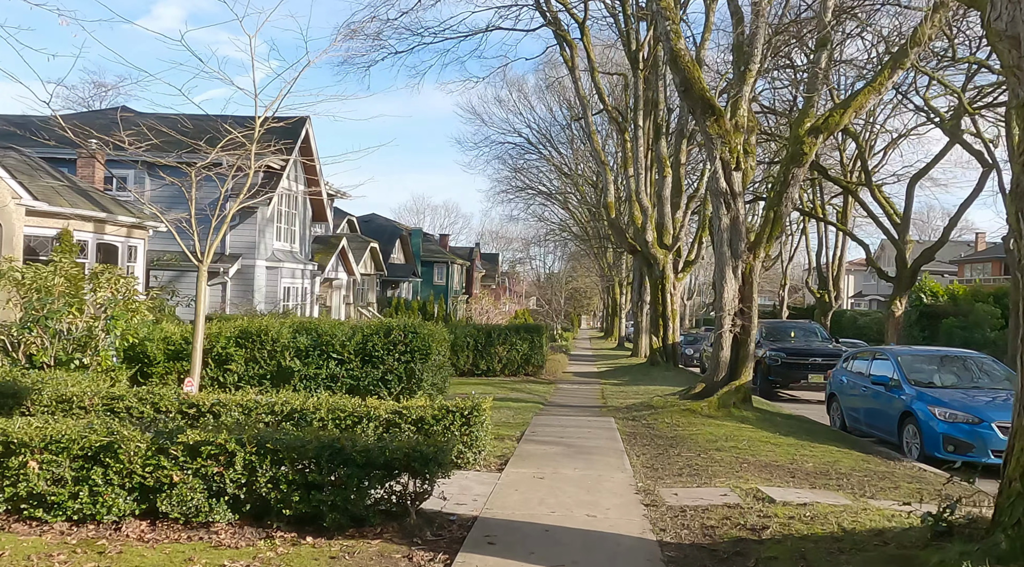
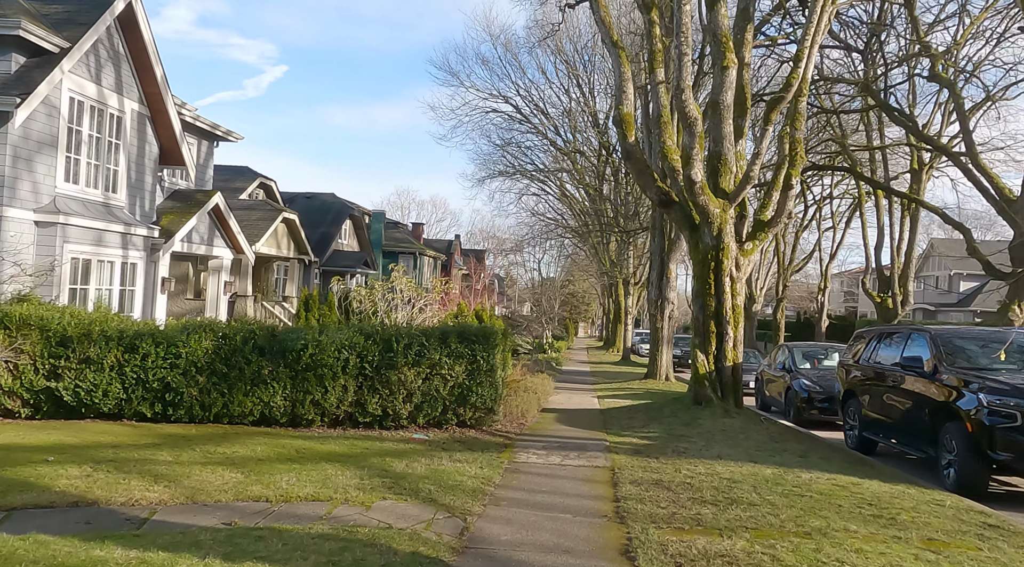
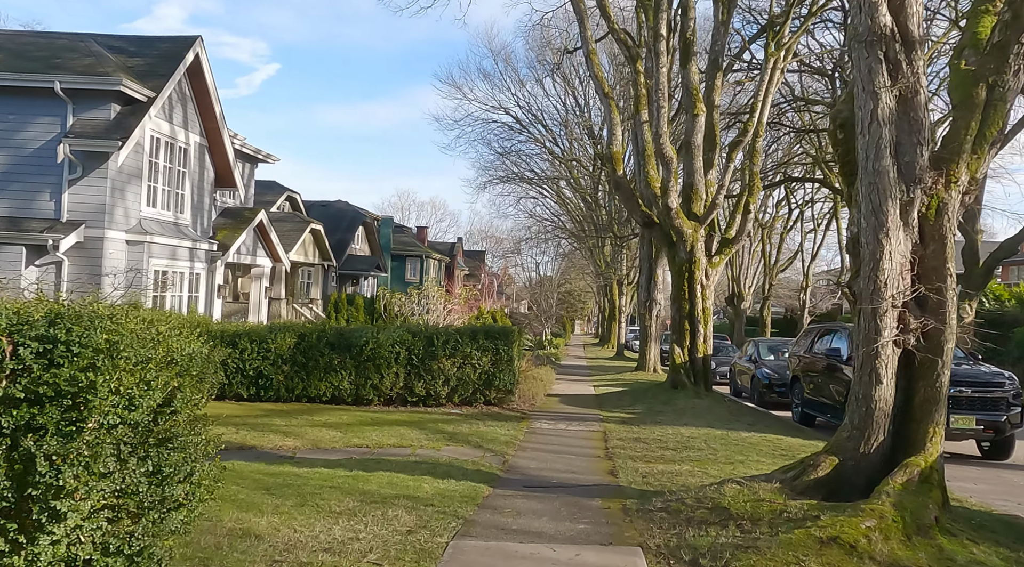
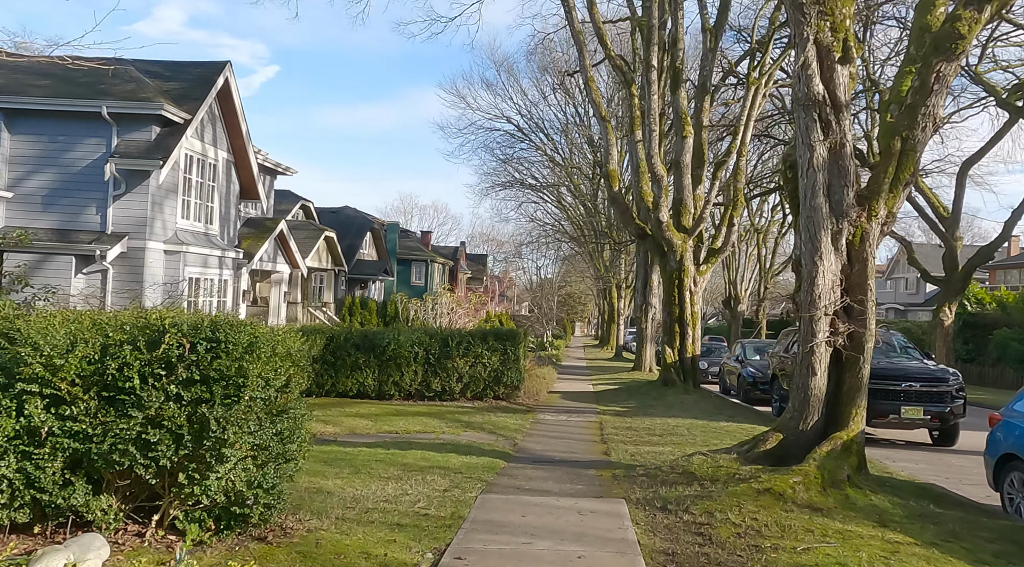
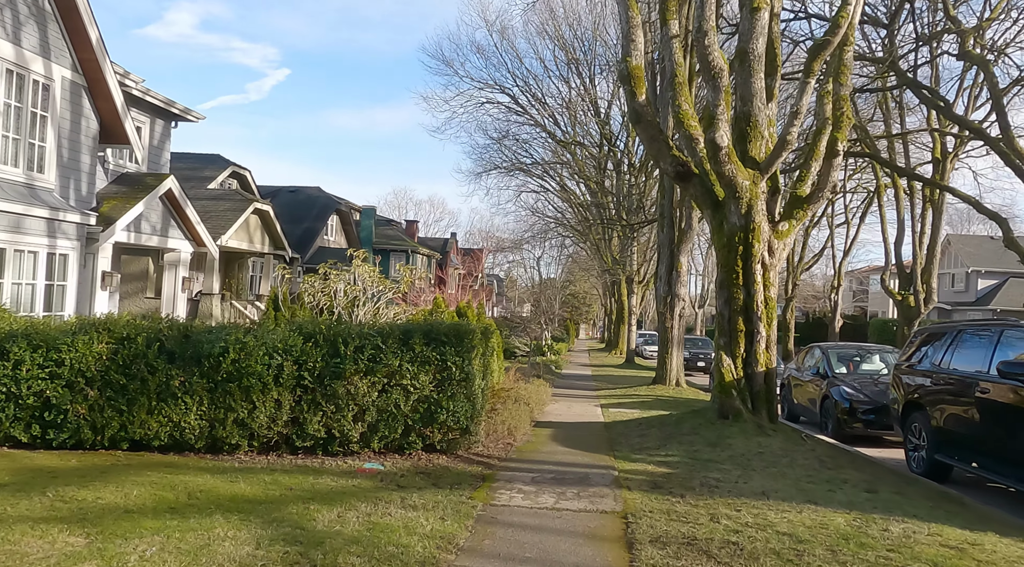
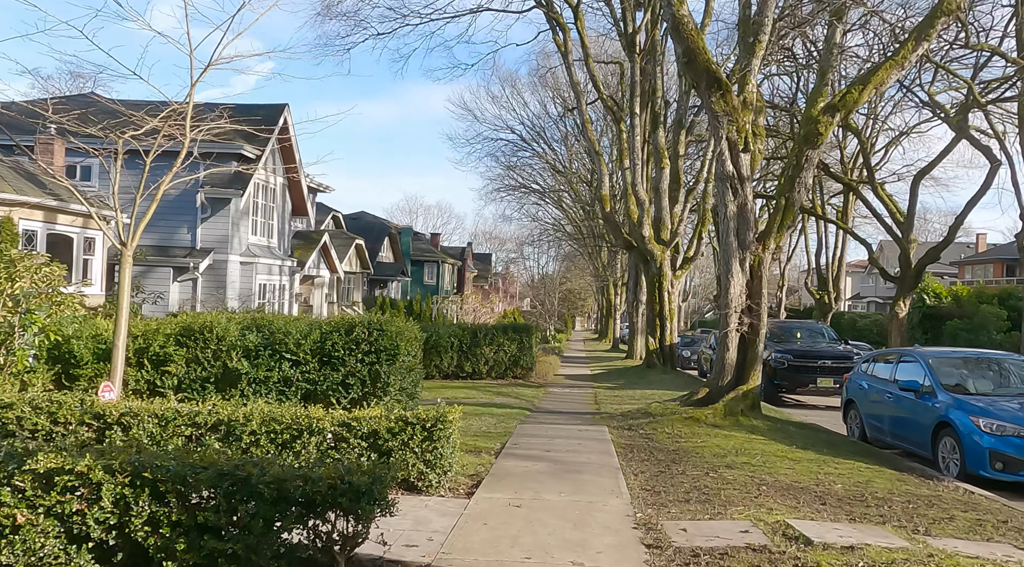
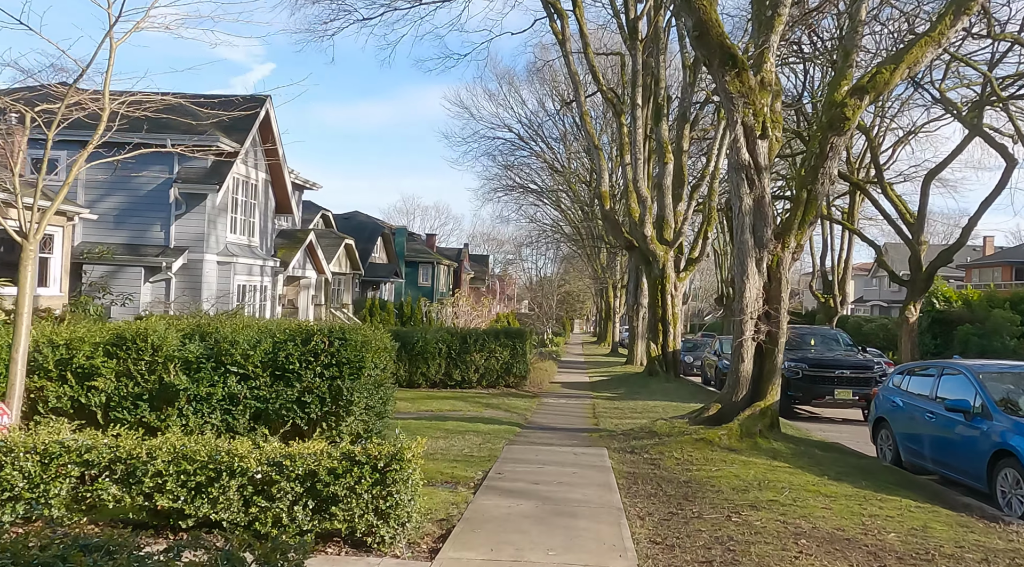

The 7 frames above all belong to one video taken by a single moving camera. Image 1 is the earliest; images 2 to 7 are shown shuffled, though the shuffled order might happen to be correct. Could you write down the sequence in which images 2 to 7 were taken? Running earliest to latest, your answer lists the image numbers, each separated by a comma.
6, 7, 4, 3, 2, 5
